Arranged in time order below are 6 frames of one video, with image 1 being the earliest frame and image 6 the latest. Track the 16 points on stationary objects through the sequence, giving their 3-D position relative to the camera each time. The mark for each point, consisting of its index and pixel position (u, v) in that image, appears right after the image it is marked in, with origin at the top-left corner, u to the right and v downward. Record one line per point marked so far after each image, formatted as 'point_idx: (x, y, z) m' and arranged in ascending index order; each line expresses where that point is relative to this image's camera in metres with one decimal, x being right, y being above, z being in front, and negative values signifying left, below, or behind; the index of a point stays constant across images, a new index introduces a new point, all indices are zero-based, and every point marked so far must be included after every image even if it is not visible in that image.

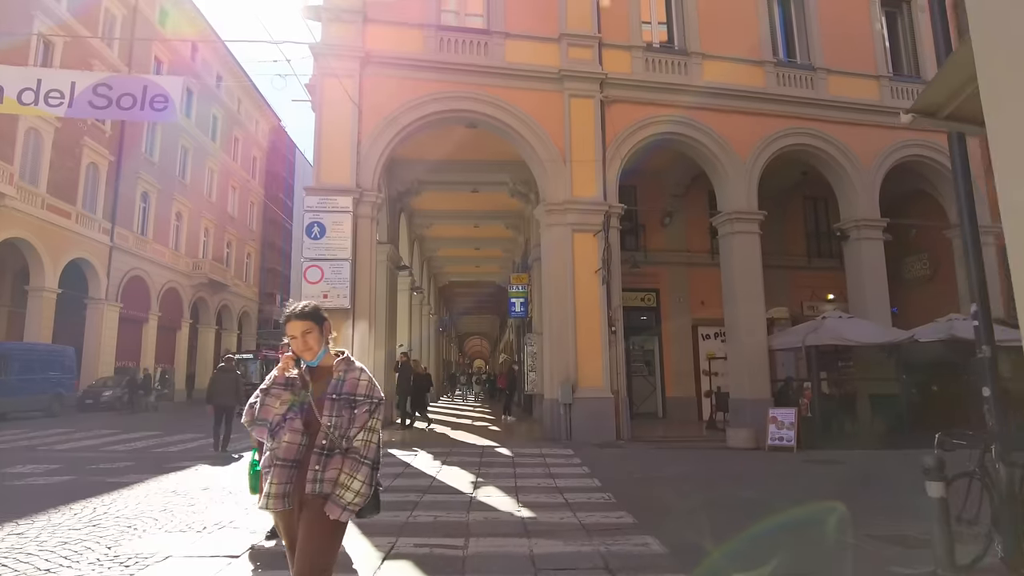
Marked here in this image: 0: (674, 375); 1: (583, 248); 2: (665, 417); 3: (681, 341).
0: (+4.2, -2.3, +16.7) m
1: (+1.4, +0.8, +12.5) m
2: (+3.9, -3.3, +16.5) m
3: (+4.4, -1.4, +16.9) m
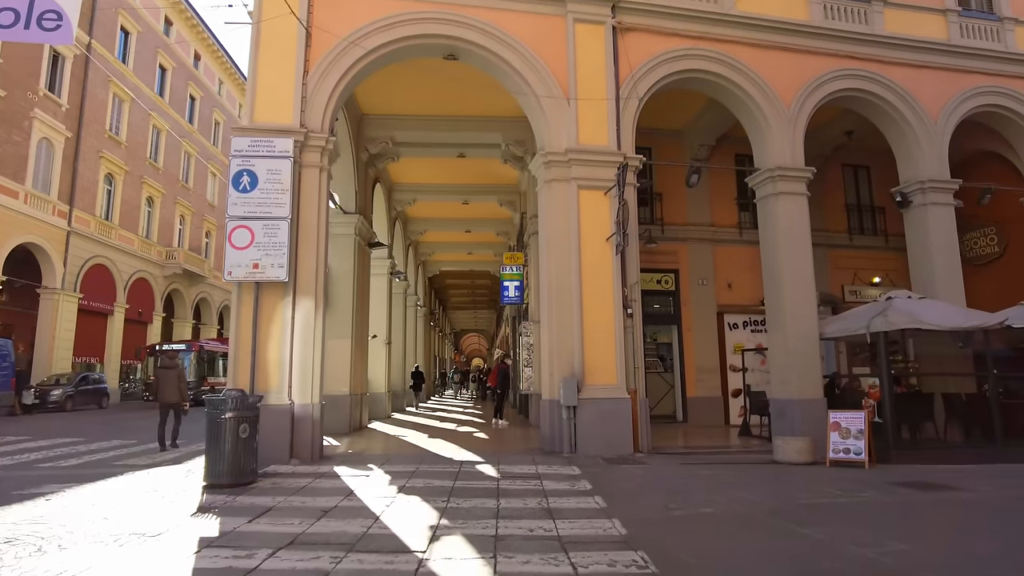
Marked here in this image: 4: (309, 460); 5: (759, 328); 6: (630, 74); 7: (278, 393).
0: (+4.0, -1.8, +14.1) m
1: (+1.2, +1.2, +9.9) m
2: (+3.7, -2.9, +13.9) m
3: (+4.2, -1.0, +14.3) m
4: (-2.7, -2.3, +8.7) m
5: (+5.6, -0.9, +14.7) m
6: (+1.9, +3.5, +10.5) m
7: (-3.2, -1.4, +8.8) m
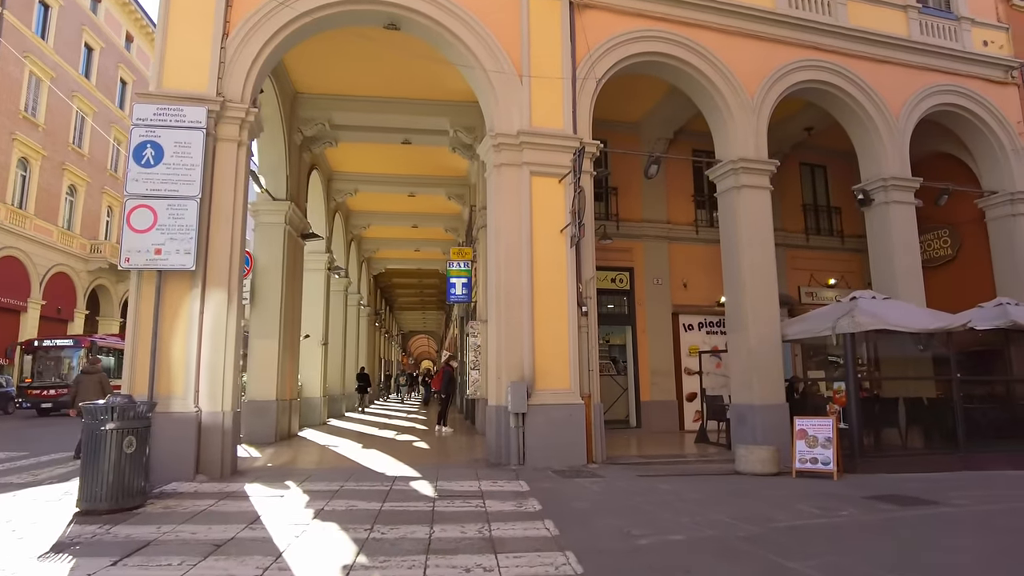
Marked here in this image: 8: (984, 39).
0: (+2.9, -1.8, +13.5) m
1: (+0.4, +1.3, +9.1) m
2: (+2.6, -2.9, +13.3) m
3: (+3.1, -1.0, +13.7) m
4: (-3.5, -2.2, +7.5) m
5: (+4.4, -0.9, +14.2) m
6: (+1.1, +3.5, +9.7) m
7: (-3.9, -1.3, +7.6) m
8: (+9.7, +5.1, +13.2) m
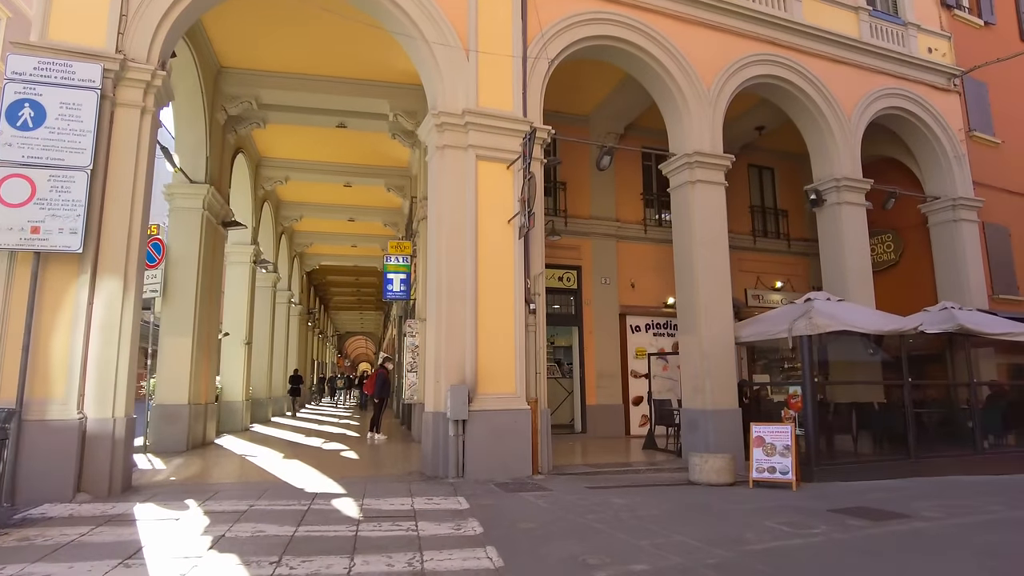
0: (+1.7, -1.8, +12.9) m
1: (-0.3, +1.3, +8.4) m
2: (+1.4, -2.8, +12.7) m
3: (+1.9, -0.9, +13.2) m
4: (-4.1, -2.1, +6.4) m
5: (+3.2, -0.9, +13.7) m
6: (+0.4, +3.6, +9.0) m
7: (-4.5, -1.2, +6.5) m
8: (+8.6, +5.0, +13.3) m
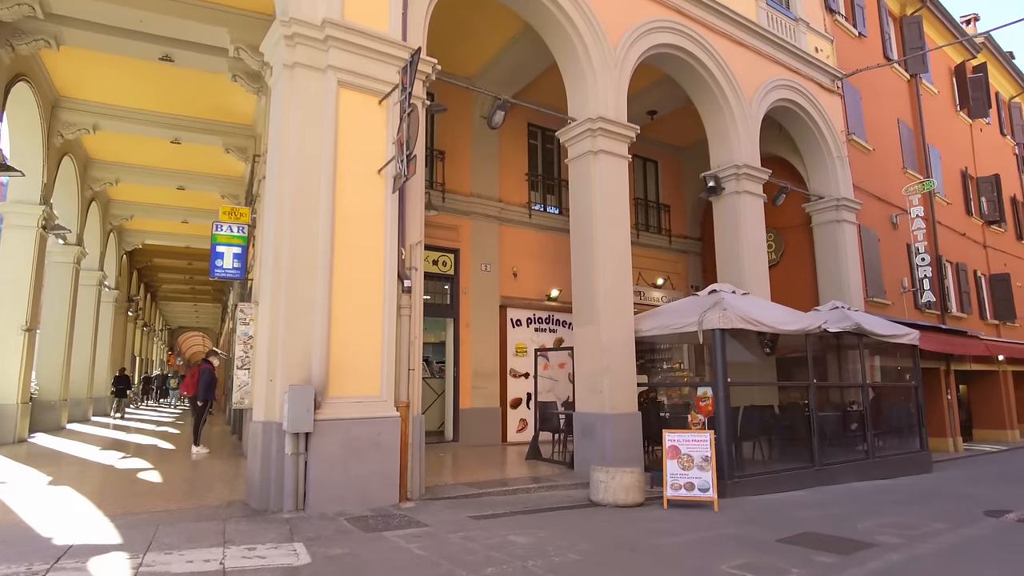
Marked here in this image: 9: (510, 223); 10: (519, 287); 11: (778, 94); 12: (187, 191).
0: (-0.7, -1.6, +11.3) m
1: (-1.6, +1.6, +6.4) m
2: (-0.9, -2.6, +11.0) m
3: (-0.5, -0.7, +11.6) m
4: (-5.0, -1.6, +3.7) m
5: (+0.6, -0.7, +12.4) m
6: (-1.0, +3.9, +7.3) m
7: (-5.4, -0.7, +3.7) m
8: (+6.2, +5.0, +13.2) m
9: (0.0, +1.2, +12.2) m
10: (+0.1, 0.0, +12.2) m
11: (+4.9, +3.5, +11.8) m
12: (-8.4, +2.5, +16.7) m
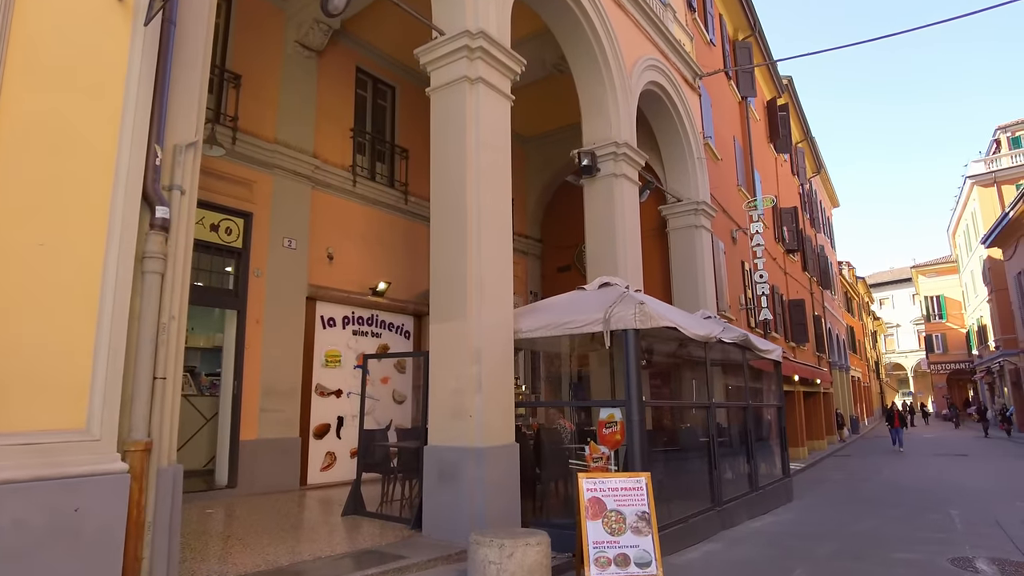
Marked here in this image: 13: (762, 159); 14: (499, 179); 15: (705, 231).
0: (-3.1, -1.3, +8.1) m
1: (-2.3, +2.0, +3.3) m
2: (-3.3, -2.3, +7.7) m
3: (-3.0, -0.5, +8.4) m
4: (-4.8, -1.0, -0.5) m
5: (-2.2, -0.6, +9.5) m
6: (-1.8, +4.2, +4.3) m
7: (-5.1, -0.1, -0.6) m
8: (+3.2, +4.8, +12.2) m
9: (-2.6, +1.4, +9.3) m
10: (-2.5, +0.2, +9.2) m
11: (+2.3, +3.4, +10.5) m
12: (-11.9, +3.1, +11.0) m
13: (+7.4, +3.8, +19.0) m
14: (-0.1, +1.0, +6.3) m
15: (+3.5, +1.0, +11.7) m
